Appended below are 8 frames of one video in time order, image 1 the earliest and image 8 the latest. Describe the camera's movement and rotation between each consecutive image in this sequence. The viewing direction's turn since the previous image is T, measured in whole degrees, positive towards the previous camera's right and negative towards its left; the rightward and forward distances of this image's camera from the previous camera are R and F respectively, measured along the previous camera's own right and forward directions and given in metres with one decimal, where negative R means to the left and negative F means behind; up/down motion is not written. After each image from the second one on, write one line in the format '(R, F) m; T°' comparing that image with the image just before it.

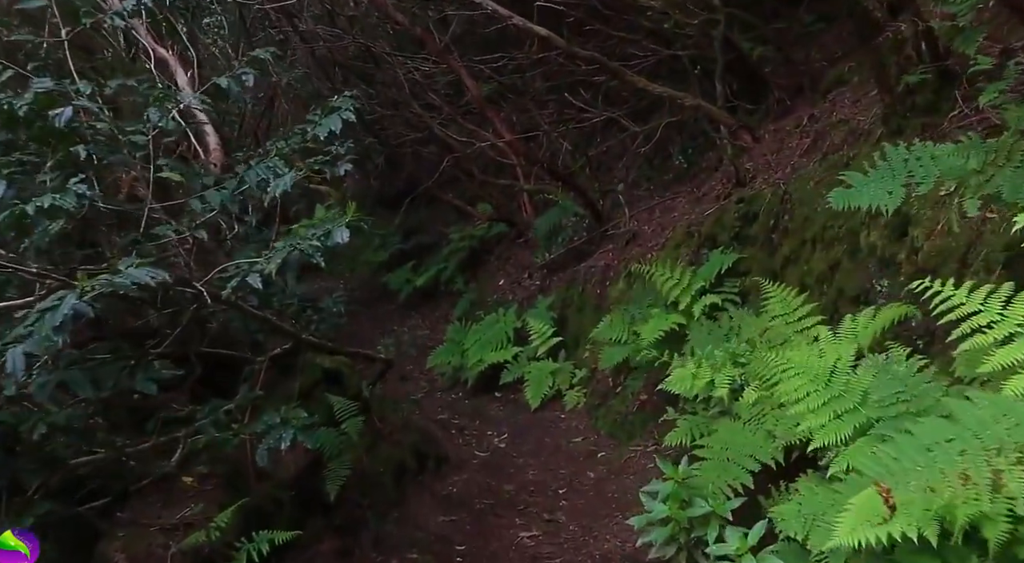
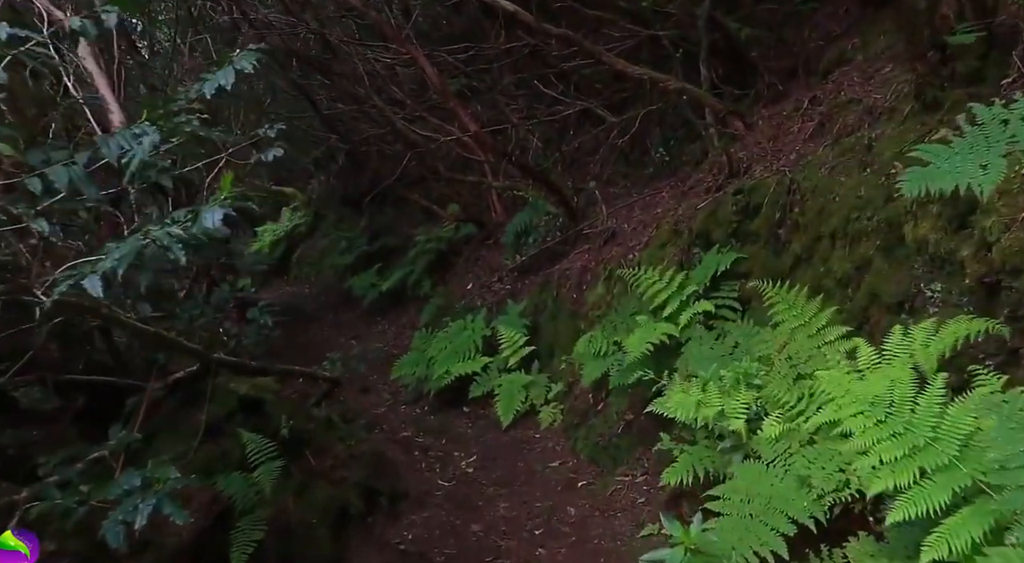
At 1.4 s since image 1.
(0.0, +0.9) m; +2°
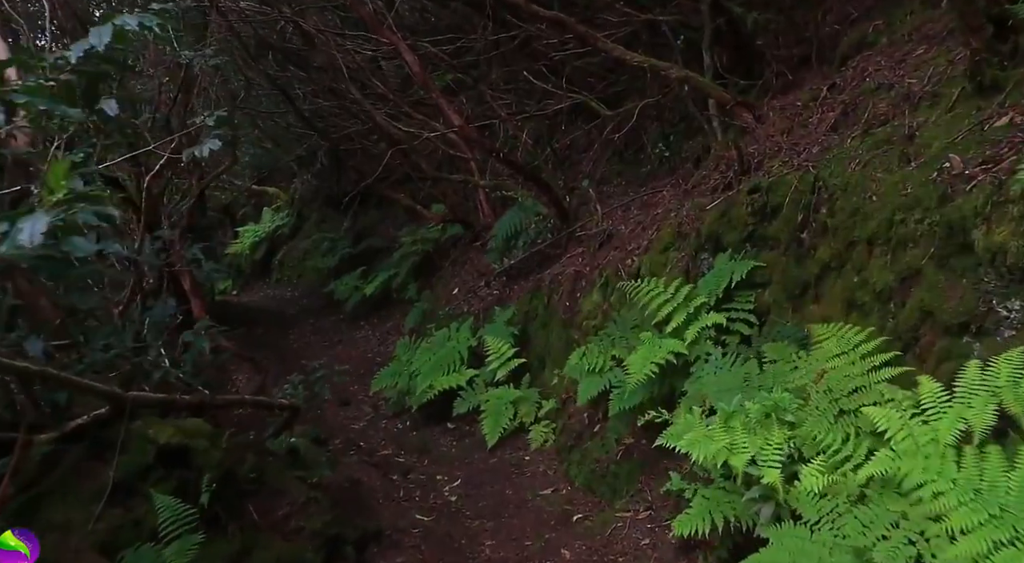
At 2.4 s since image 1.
(0.0, +0.7) m; +1°
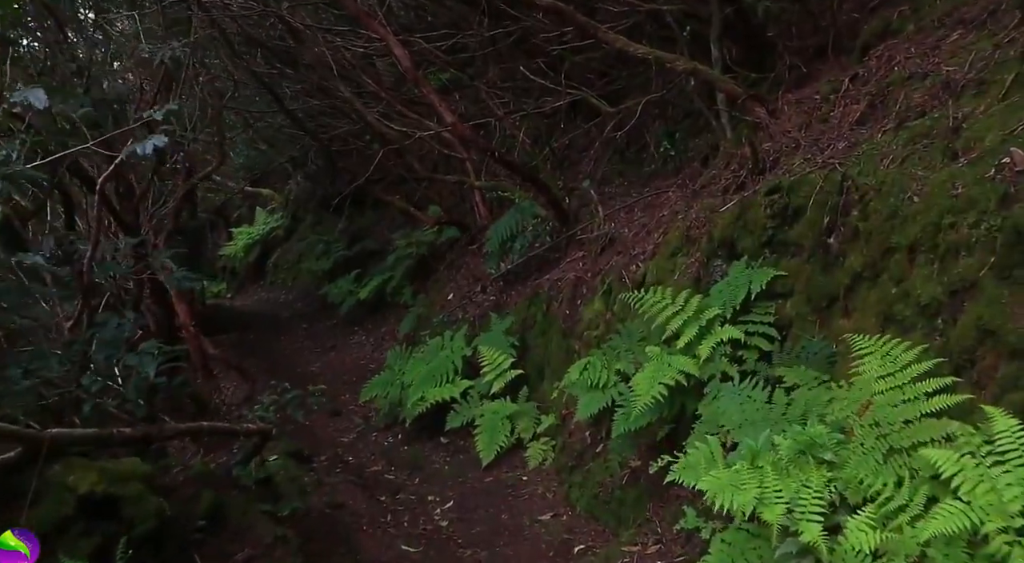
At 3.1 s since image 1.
(0.0, +0.5) m; 0°
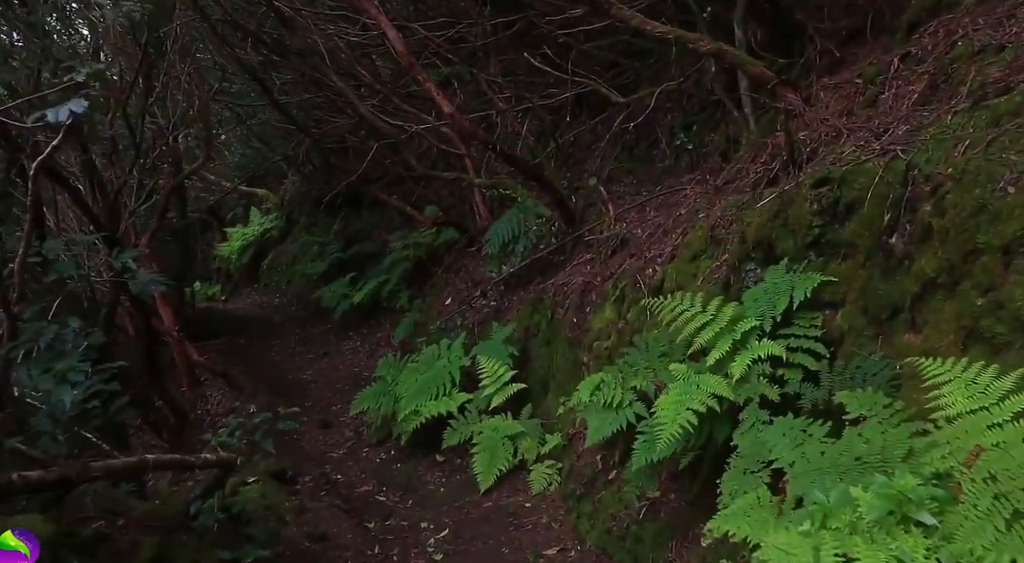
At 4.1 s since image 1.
(0.0, +0.7) m; 0°
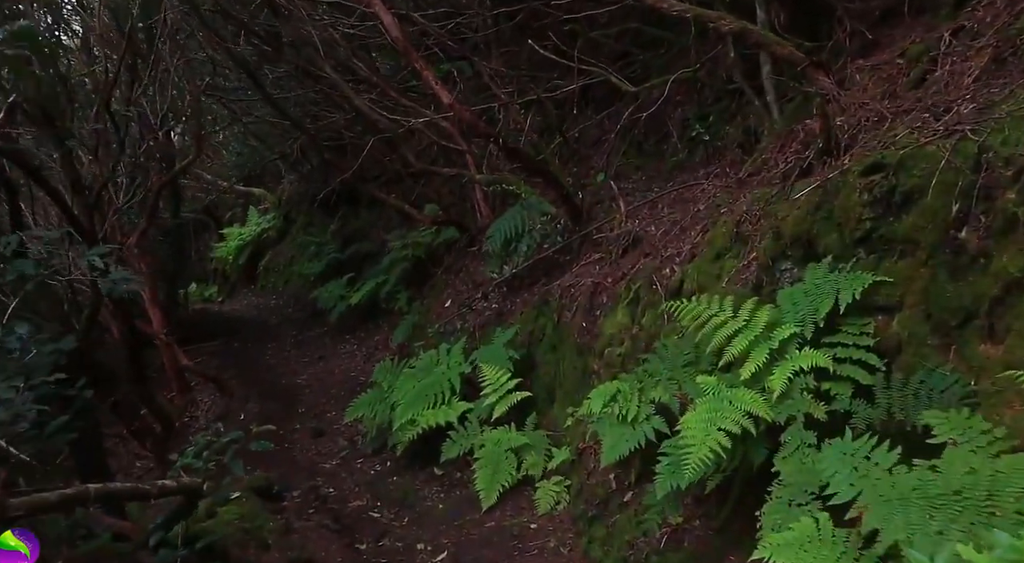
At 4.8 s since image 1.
(0.0, +0.5) m; 0°
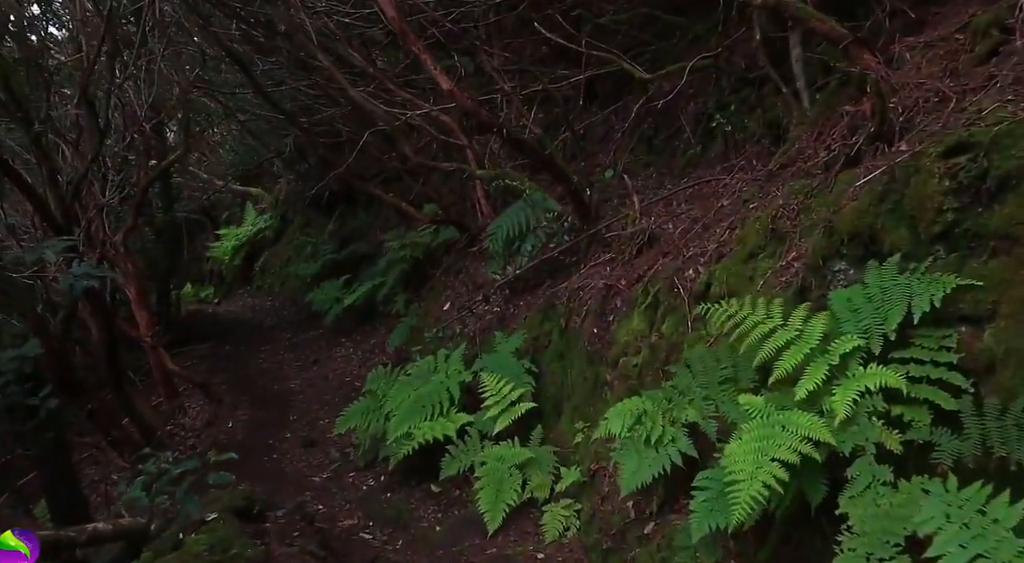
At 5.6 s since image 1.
(0.0, +0.6) m; 0°
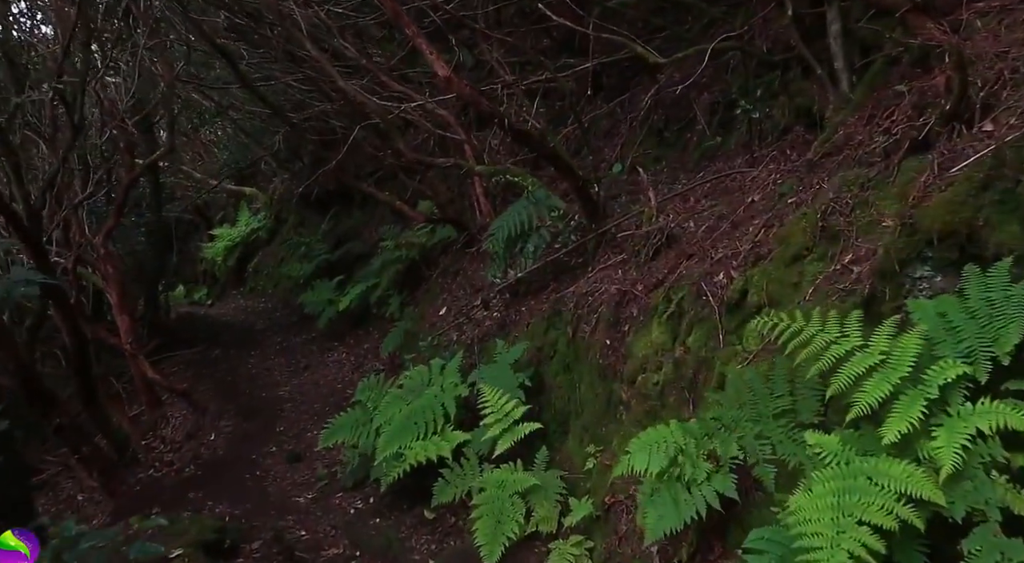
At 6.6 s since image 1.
(0.0, +0.7) m; 0°
